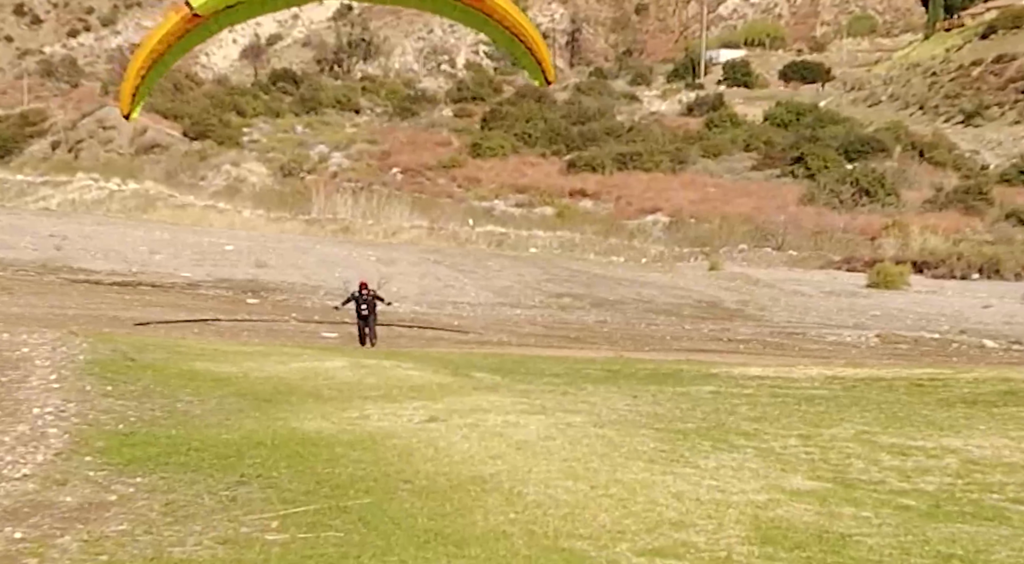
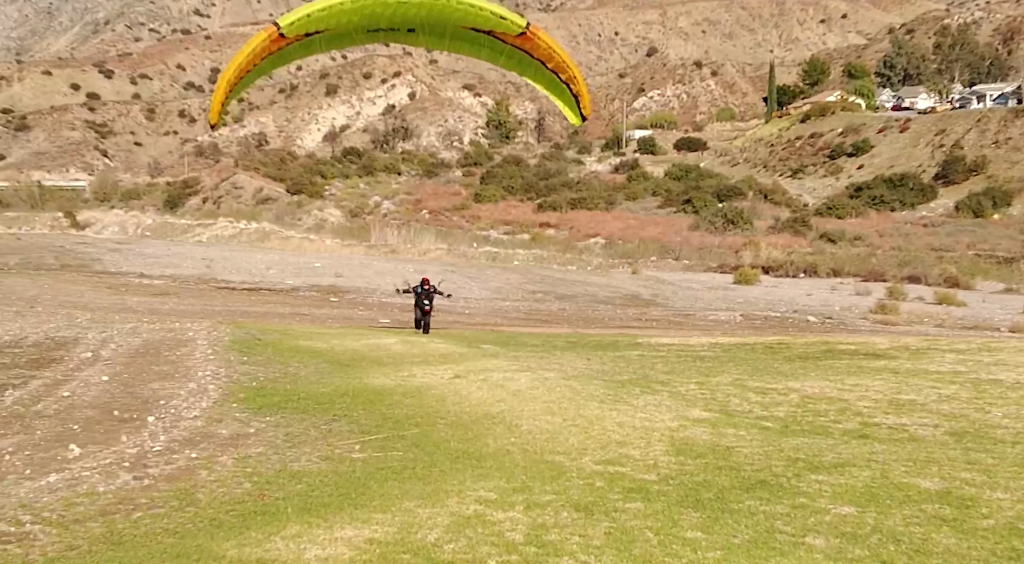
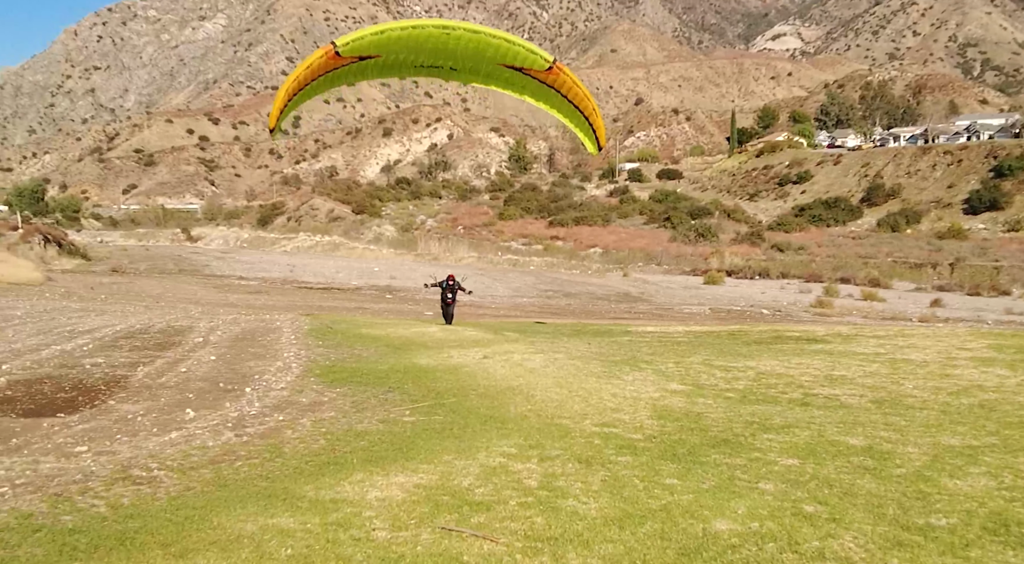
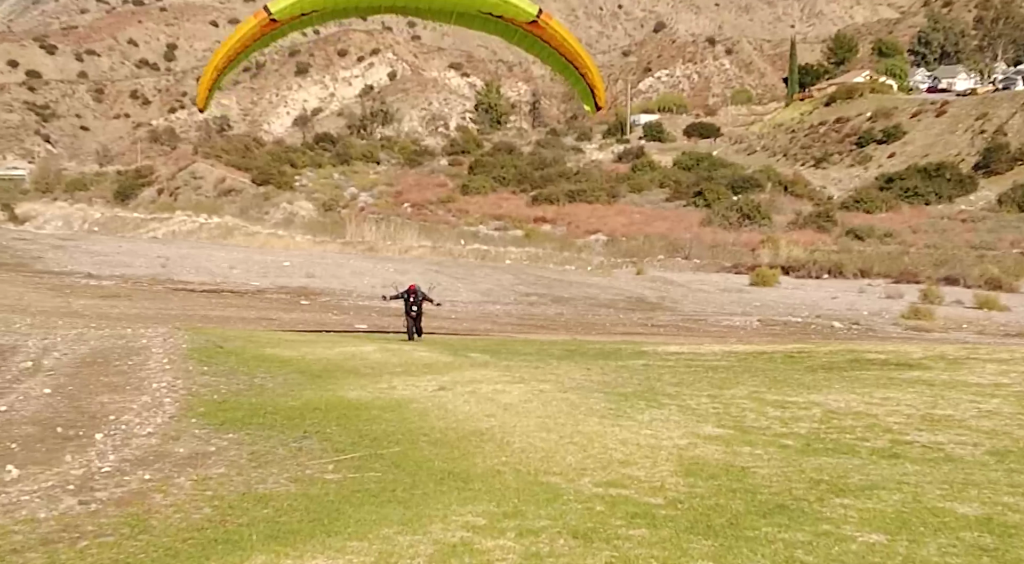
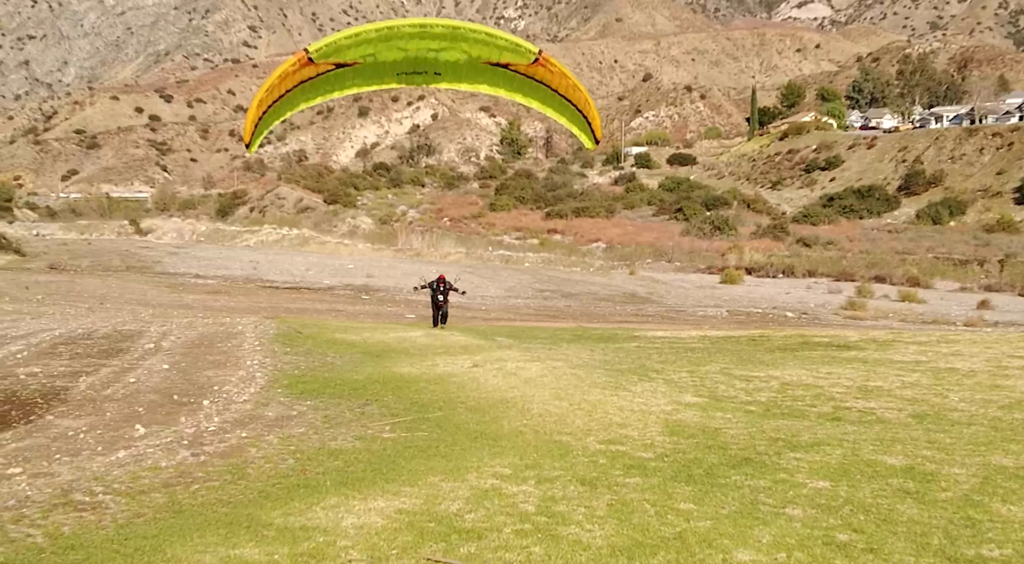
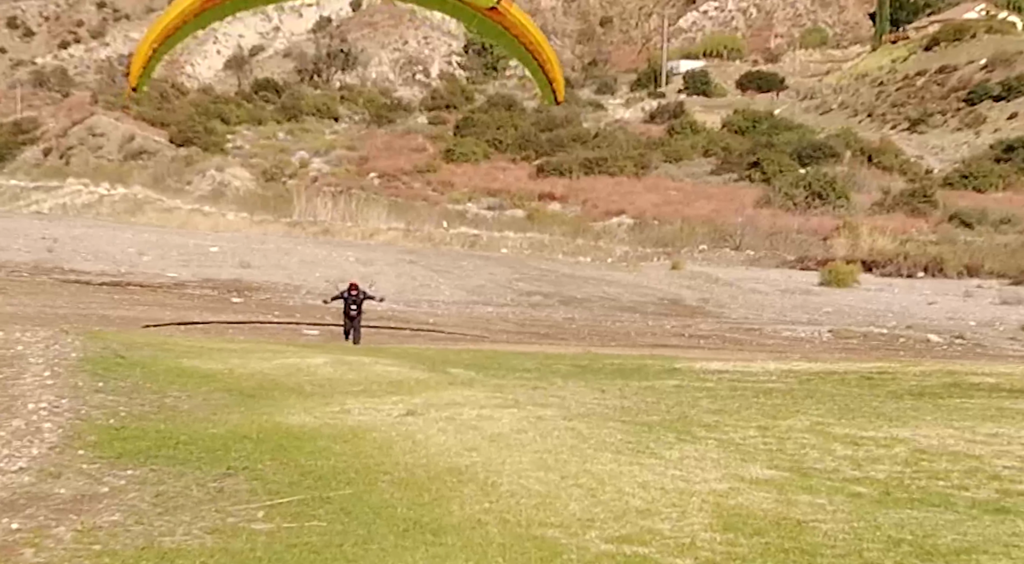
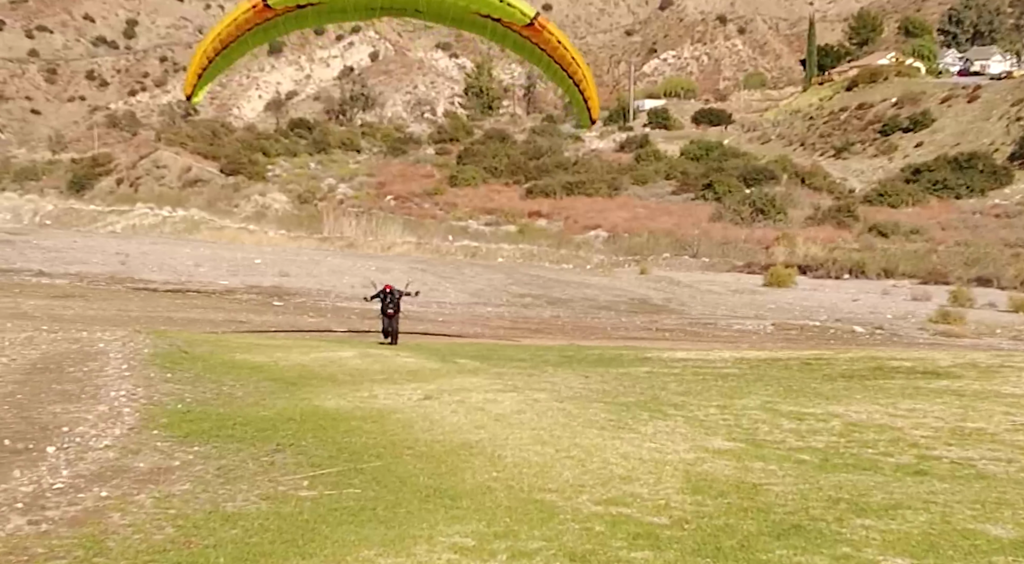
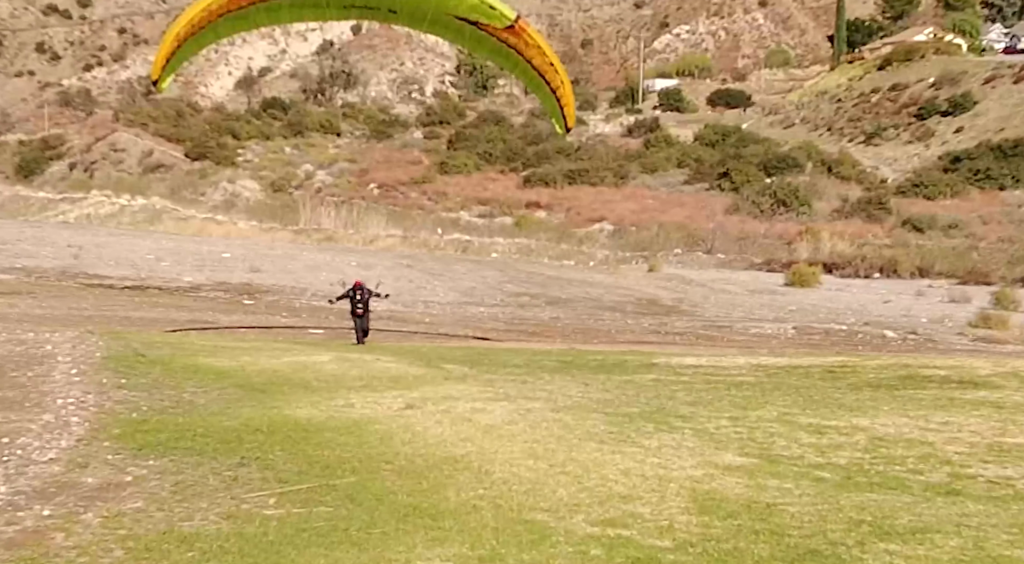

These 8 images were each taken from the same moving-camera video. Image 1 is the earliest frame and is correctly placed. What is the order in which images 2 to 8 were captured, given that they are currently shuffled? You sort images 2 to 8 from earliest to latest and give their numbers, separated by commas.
6, 8, 7, 4, 2, 5, 3
